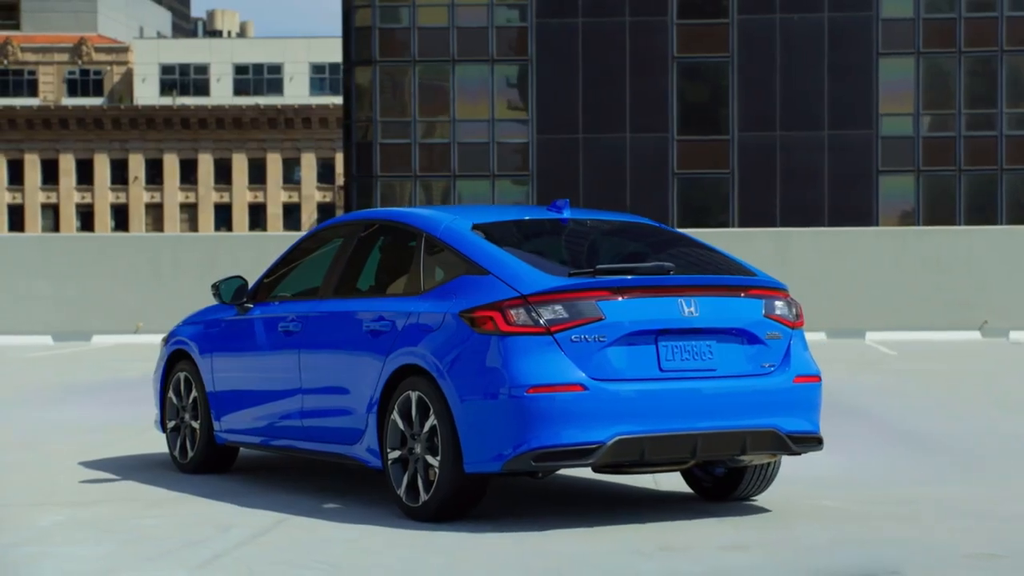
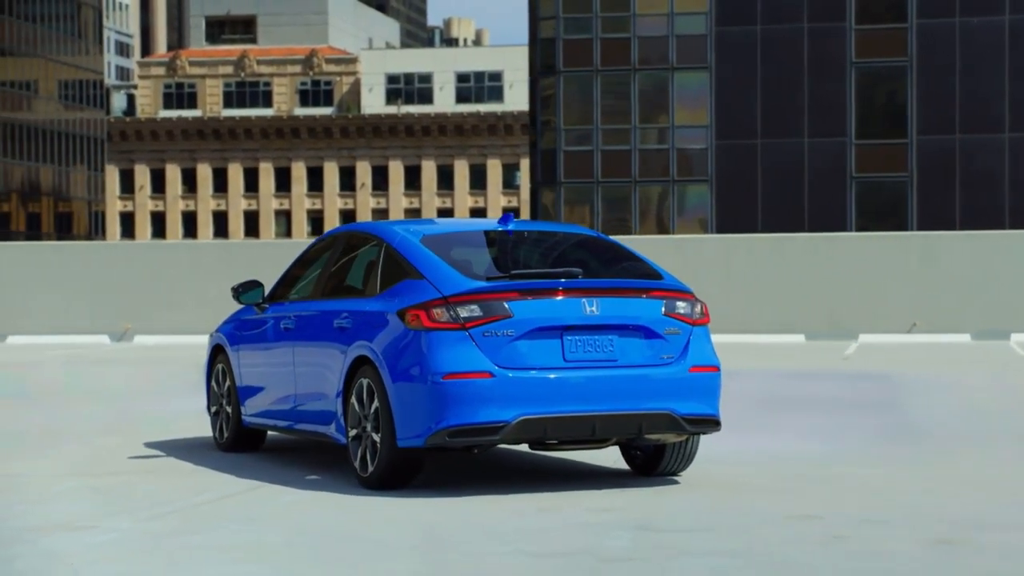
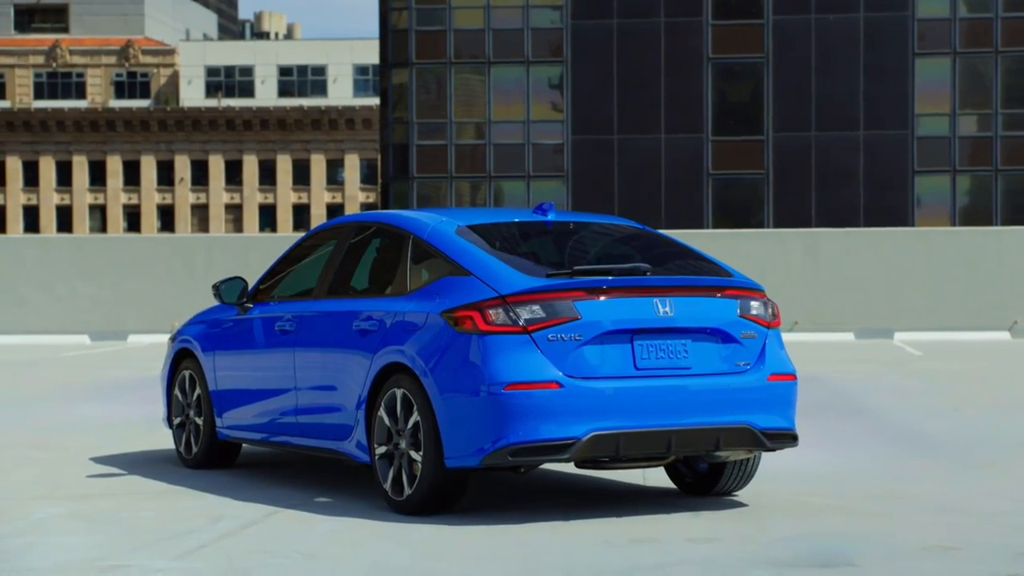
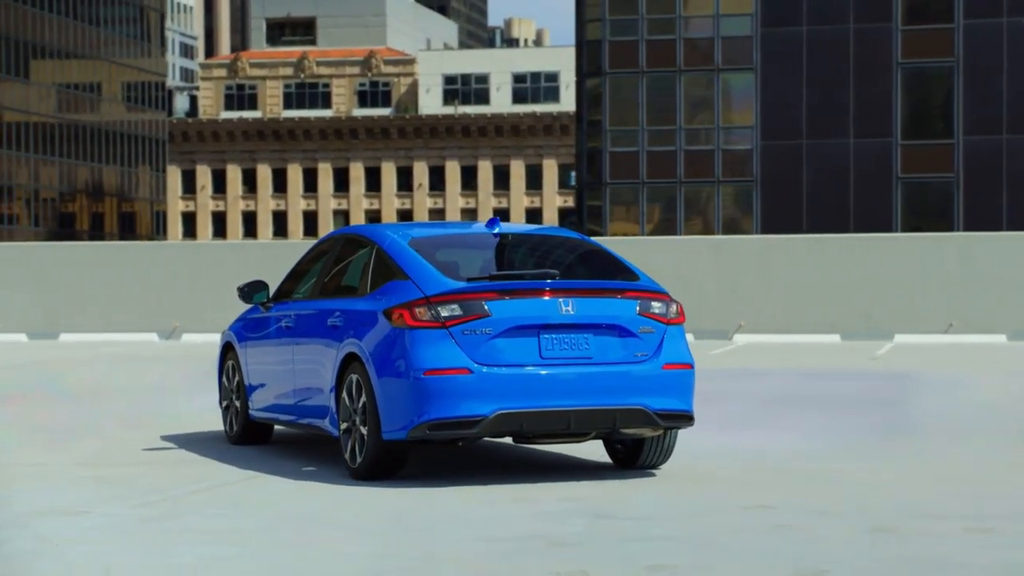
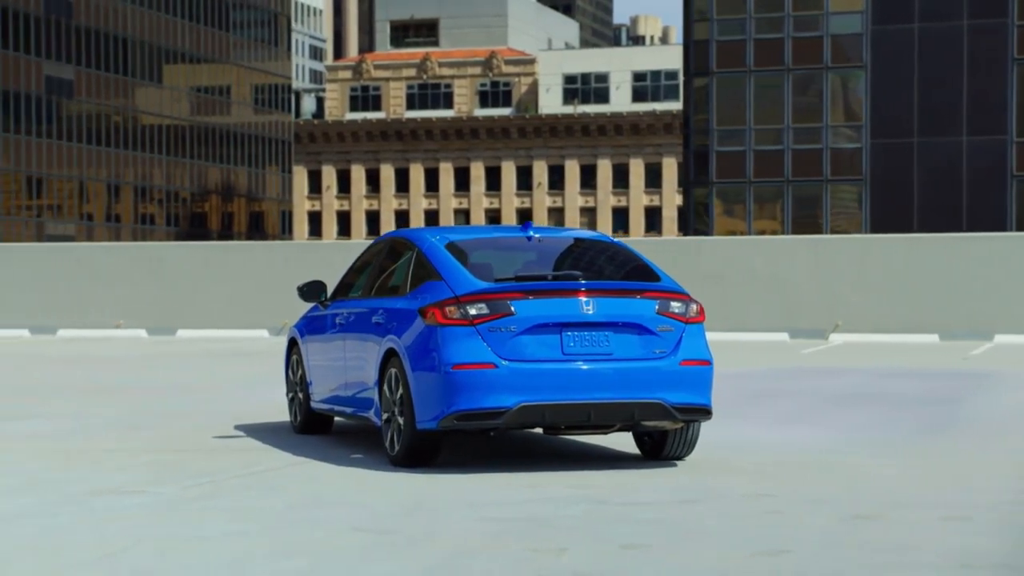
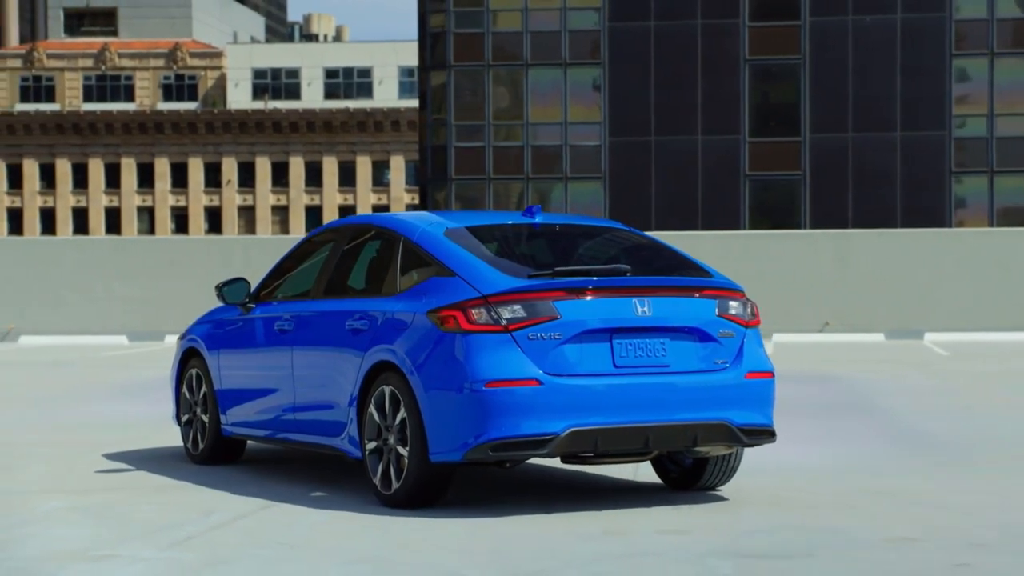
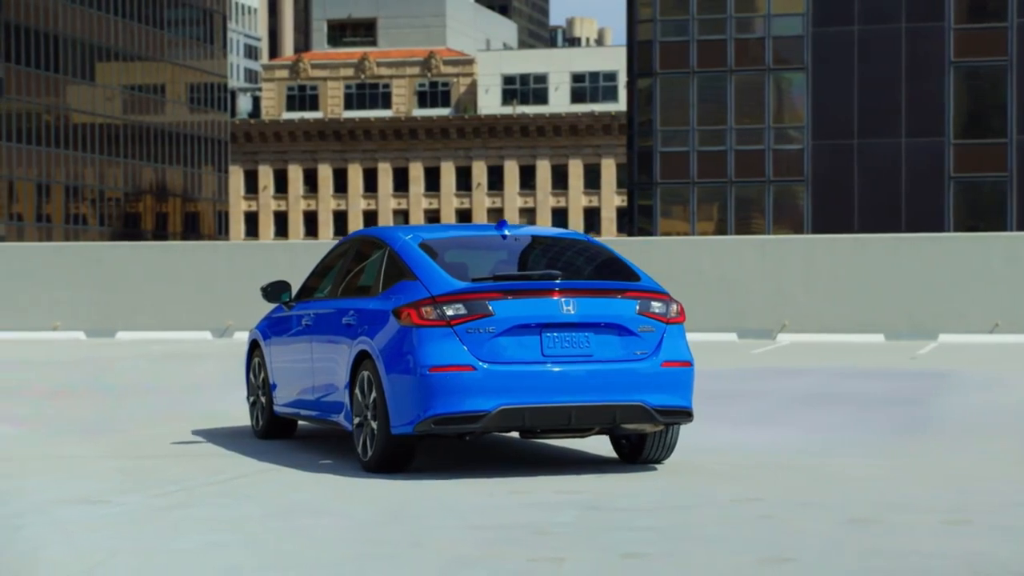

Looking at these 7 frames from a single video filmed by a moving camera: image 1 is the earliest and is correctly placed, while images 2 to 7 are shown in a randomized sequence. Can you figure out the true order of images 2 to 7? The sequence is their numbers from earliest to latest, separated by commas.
3, 6, 2, 4, 7, 5
